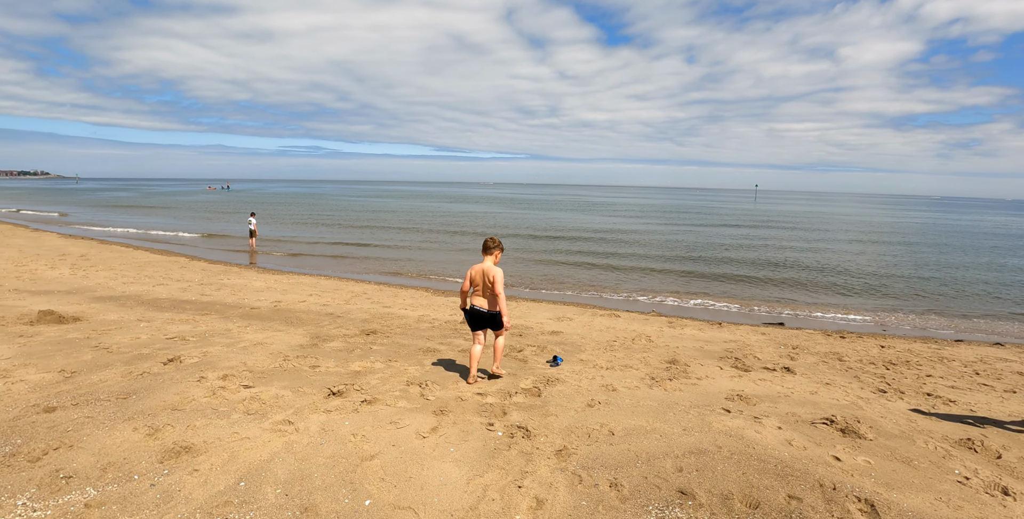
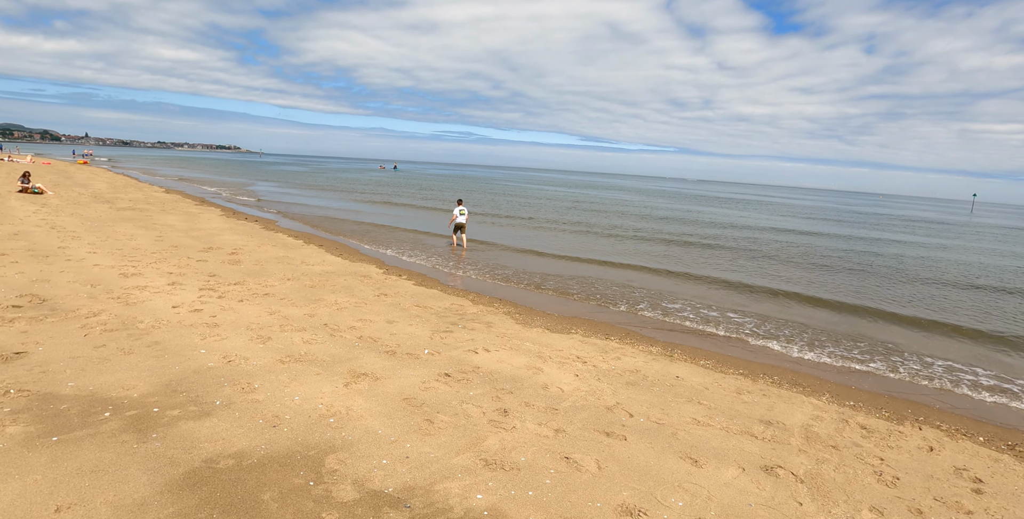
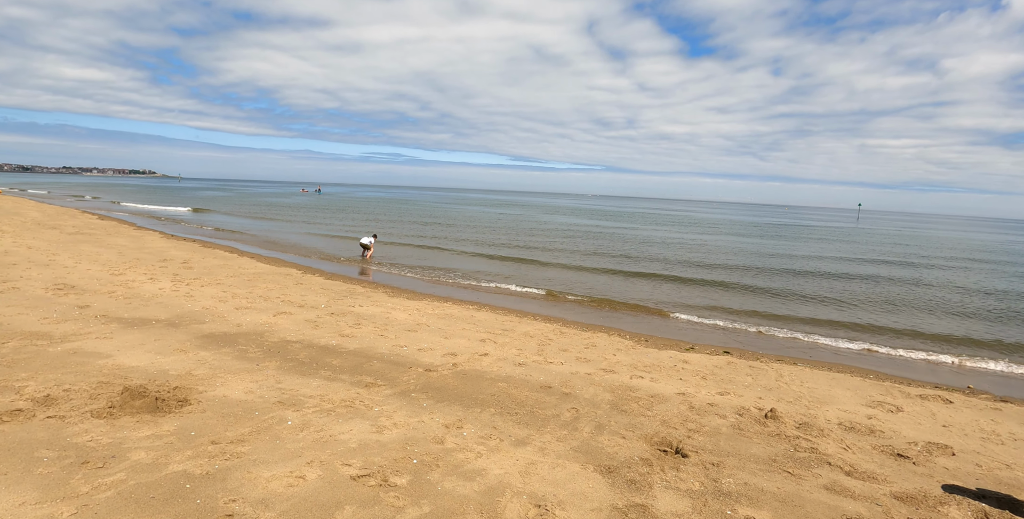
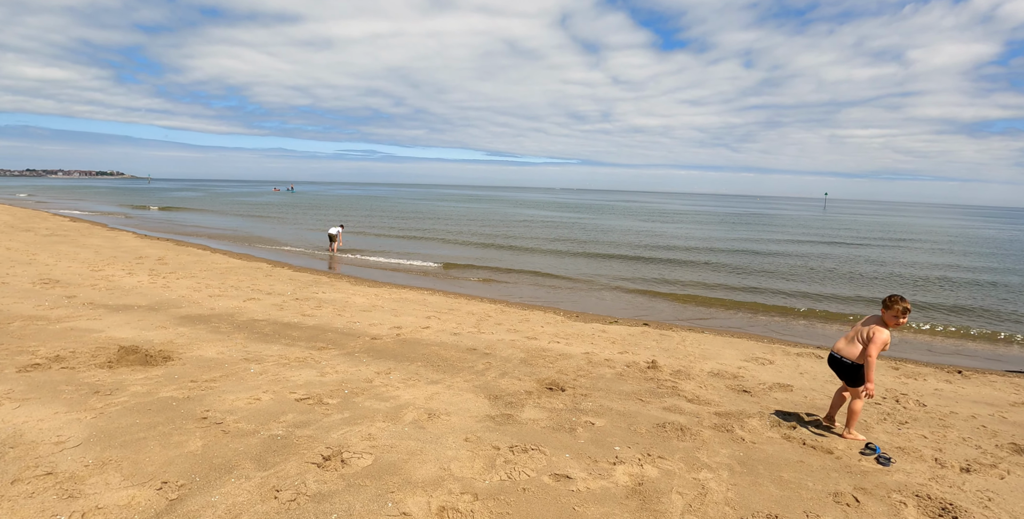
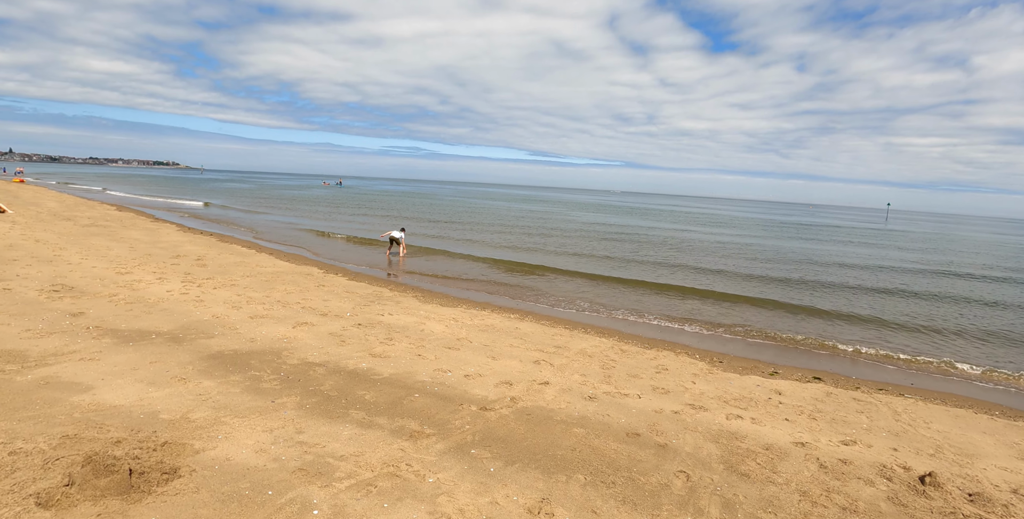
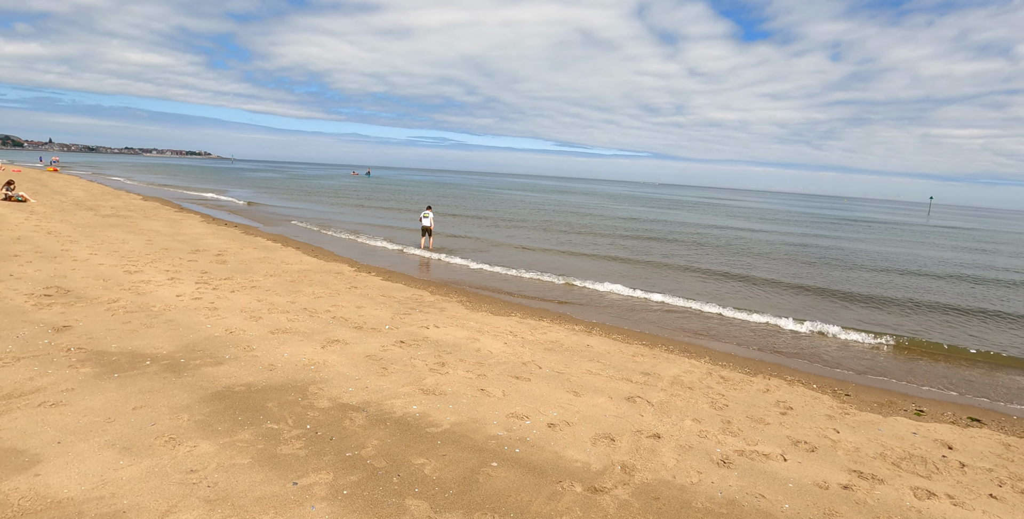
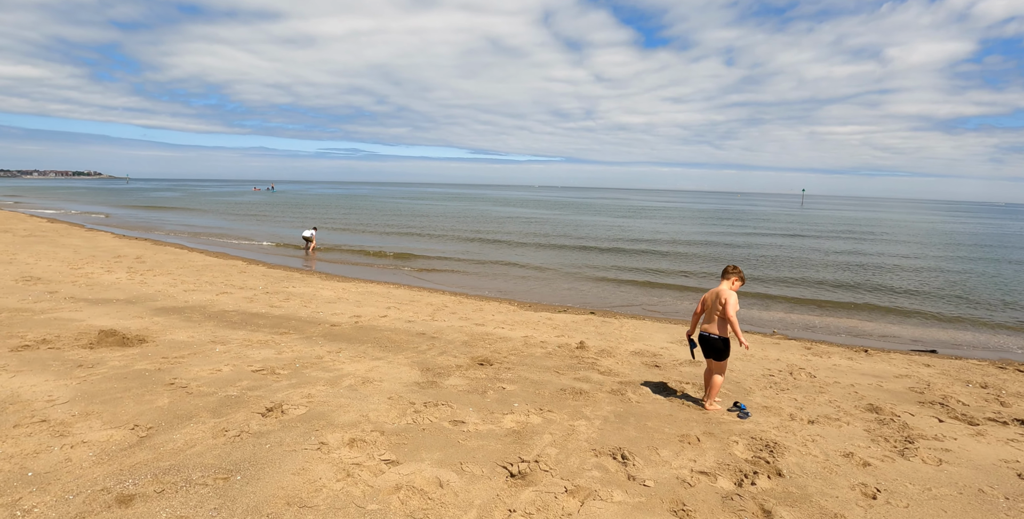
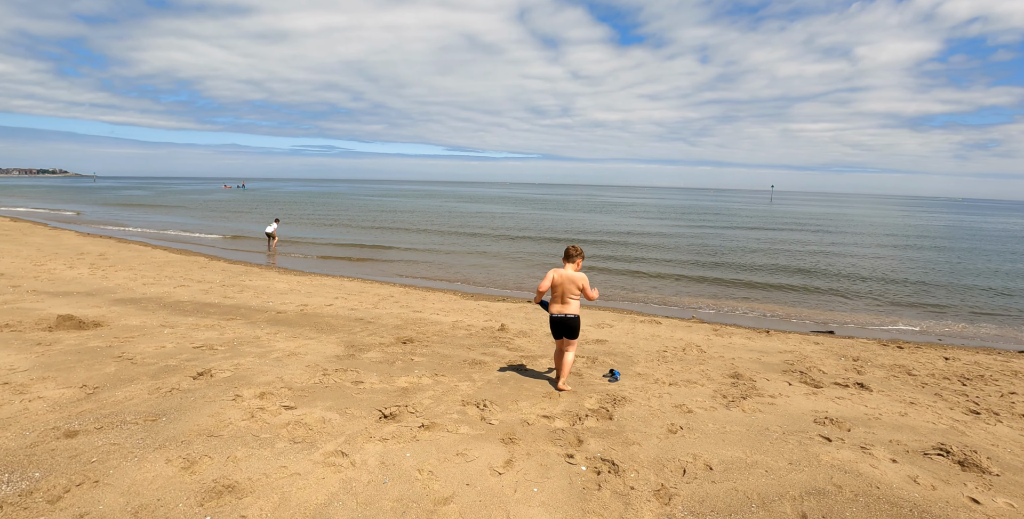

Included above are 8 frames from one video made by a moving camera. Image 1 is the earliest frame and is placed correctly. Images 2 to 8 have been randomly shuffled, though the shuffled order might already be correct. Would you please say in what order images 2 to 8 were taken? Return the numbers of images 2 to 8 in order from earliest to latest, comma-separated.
8, 7, 4, 3, 5, 6, 2
